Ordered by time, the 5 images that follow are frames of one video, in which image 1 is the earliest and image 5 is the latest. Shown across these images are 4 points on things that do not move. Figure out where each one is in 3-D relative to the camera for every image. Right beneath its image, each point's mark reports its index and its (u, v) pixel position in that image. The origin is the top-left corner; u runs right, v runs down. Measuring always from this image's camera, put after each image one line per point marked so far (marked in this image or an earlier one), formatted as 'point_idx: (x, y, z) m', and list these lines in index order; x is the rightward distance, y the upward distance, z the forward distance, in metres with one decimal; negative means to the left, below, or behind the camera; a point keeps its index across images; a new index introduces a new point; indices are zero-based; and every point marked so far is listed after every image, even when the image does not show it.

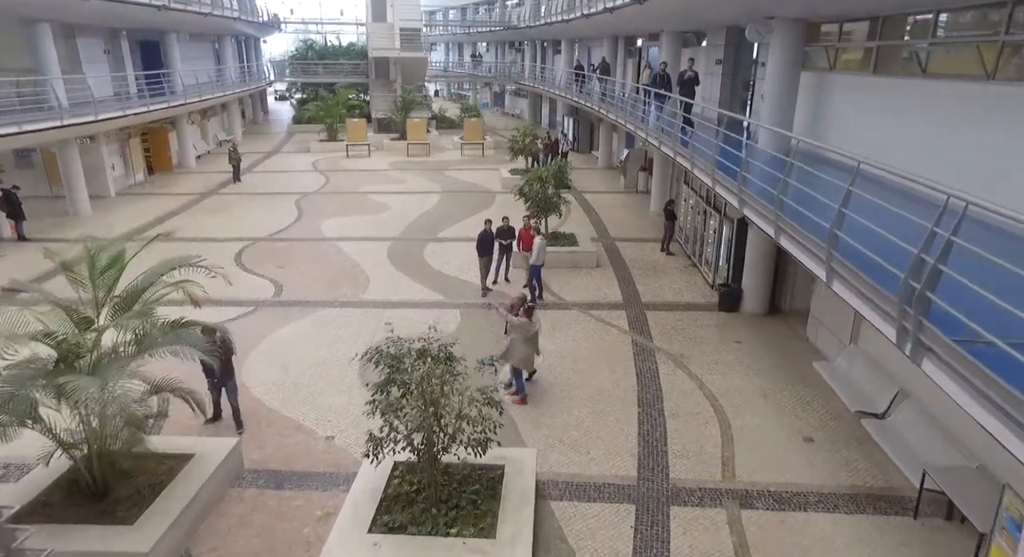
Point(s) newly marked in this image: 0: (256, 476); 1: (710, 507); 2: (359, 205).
0: (-2.8, -2.1, +6.8) m
1: (+2.0, -2.3, +6.3) m
2: (-4.6, +2.2, +18.7) m
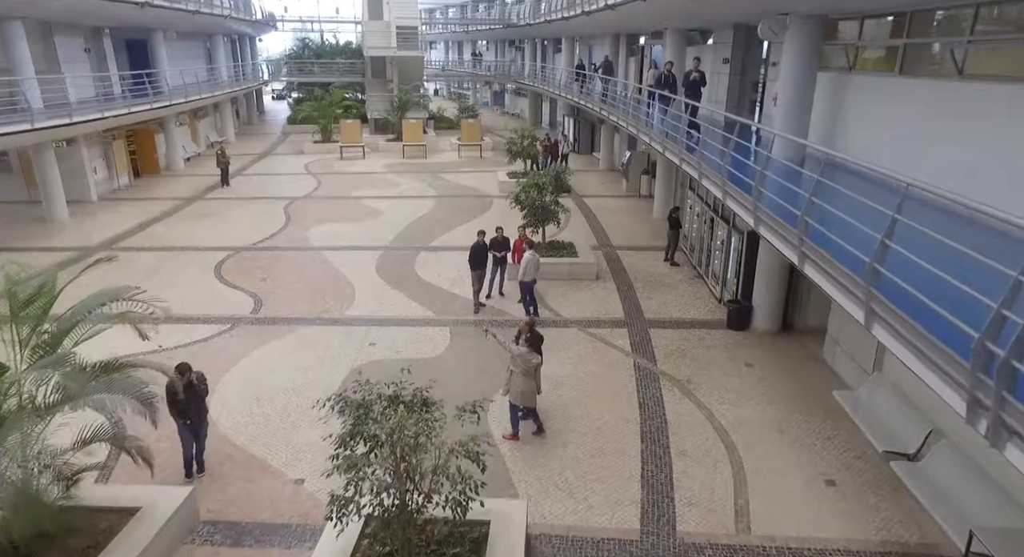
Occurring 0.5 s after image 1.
0: (-2.9, -2.4, +6.1) m
1: (+1.9, -2.6, +5.6) m
2: (-4.6, +1.9, +18.0) m
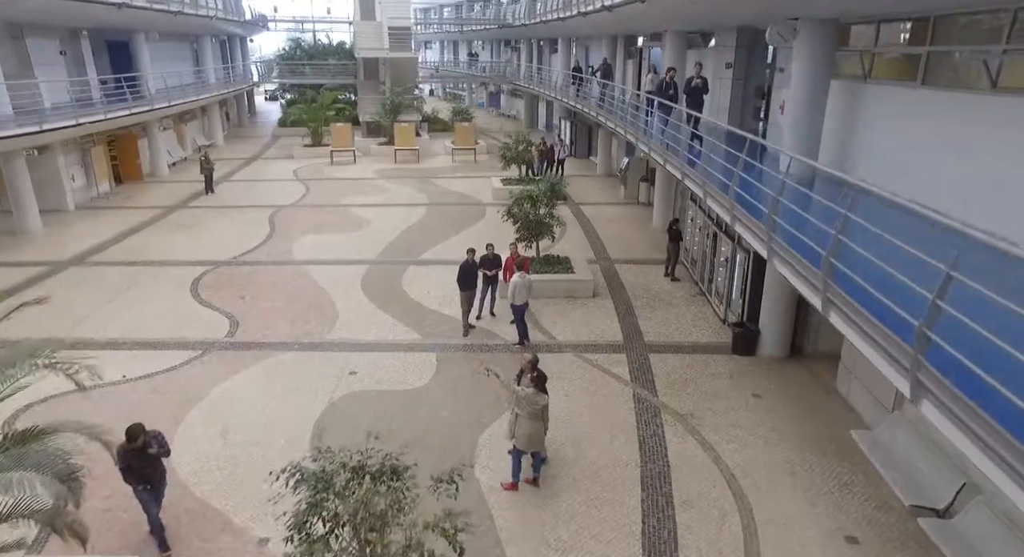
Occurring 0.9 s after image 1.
0: (-3.0, -2.8, +5.4) m
1: (+1.8, -2.9, +4.9) m
2: (-4.8, +1.6, +17.3) m
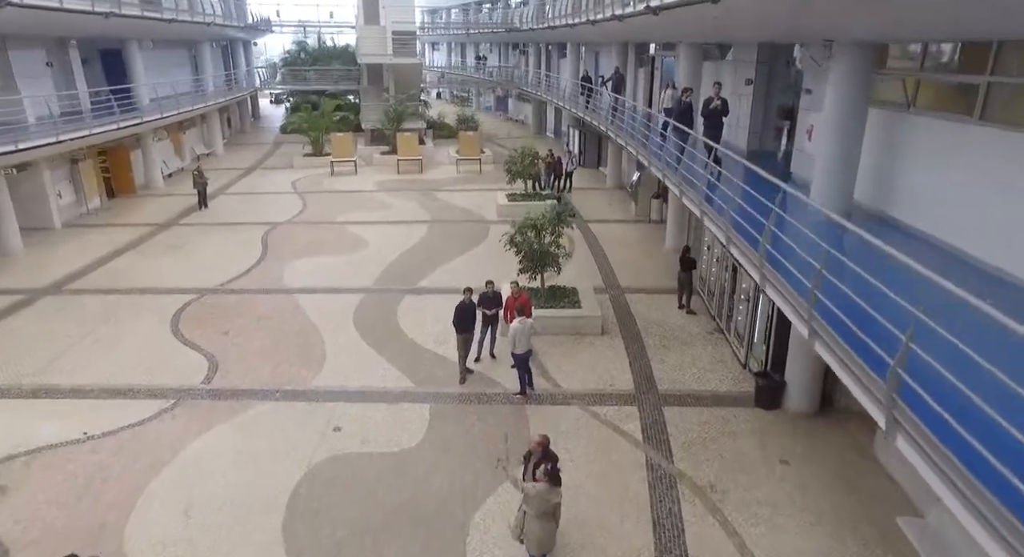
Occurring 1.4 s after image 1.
0: (-3.1, -3.4, +4.6) m
1: (+1.7, -3.6, +4.0) m
2: (-4.7, +1.0, +16.5) m
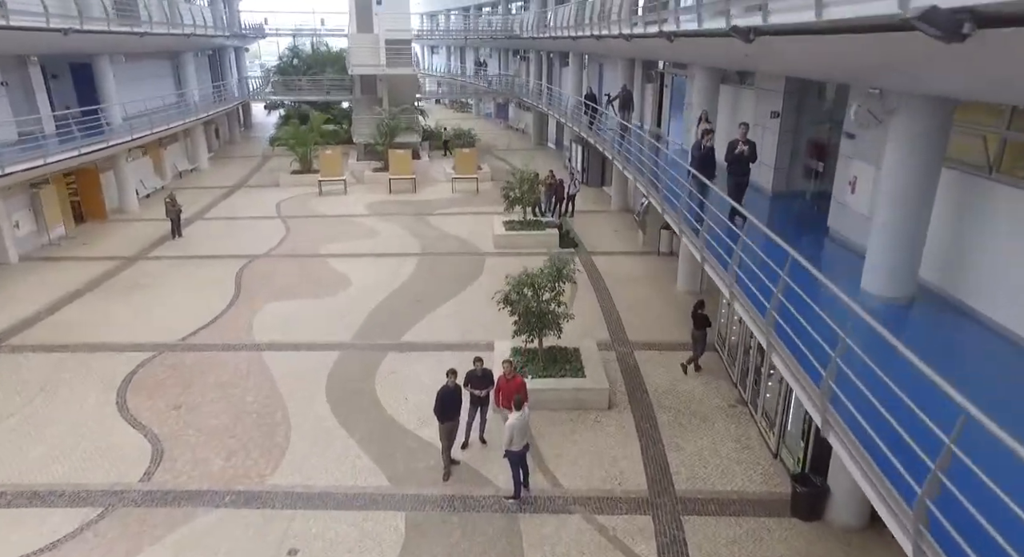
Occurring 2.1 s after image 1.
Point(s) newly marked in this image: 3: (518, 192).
0: (-3.2, -4.4, +3.2) m
1: (+1.6, -4.6, +2.7) m
2: (-4.8, 0.0, +15.1) m
3: (+0.2, +2.5, +17.8) m
